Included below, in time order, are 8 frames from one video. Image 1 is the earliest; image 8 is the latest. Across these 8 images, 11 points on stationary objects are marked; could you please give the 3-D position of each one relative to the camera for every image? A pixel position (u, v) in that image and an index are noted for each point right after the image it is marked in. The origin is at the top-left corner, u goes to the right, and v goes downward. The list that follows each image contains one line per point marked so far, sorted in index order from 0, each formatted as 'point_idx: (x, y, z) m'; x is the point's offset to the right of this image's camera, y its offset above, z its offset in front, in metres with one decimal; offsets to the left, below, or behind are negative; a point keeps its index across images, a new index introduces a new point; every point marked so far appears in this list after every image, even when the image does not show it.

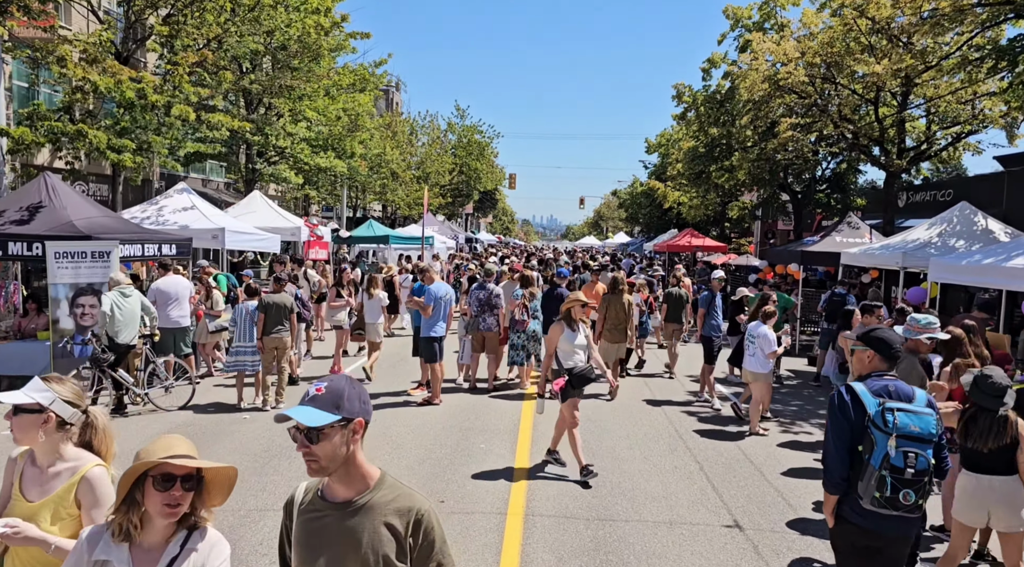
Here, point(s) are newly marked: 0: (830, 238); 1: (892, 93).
0: (+6.9, +1.0, +17.2) m
1: (+9.4, +4.8, +19.8) m
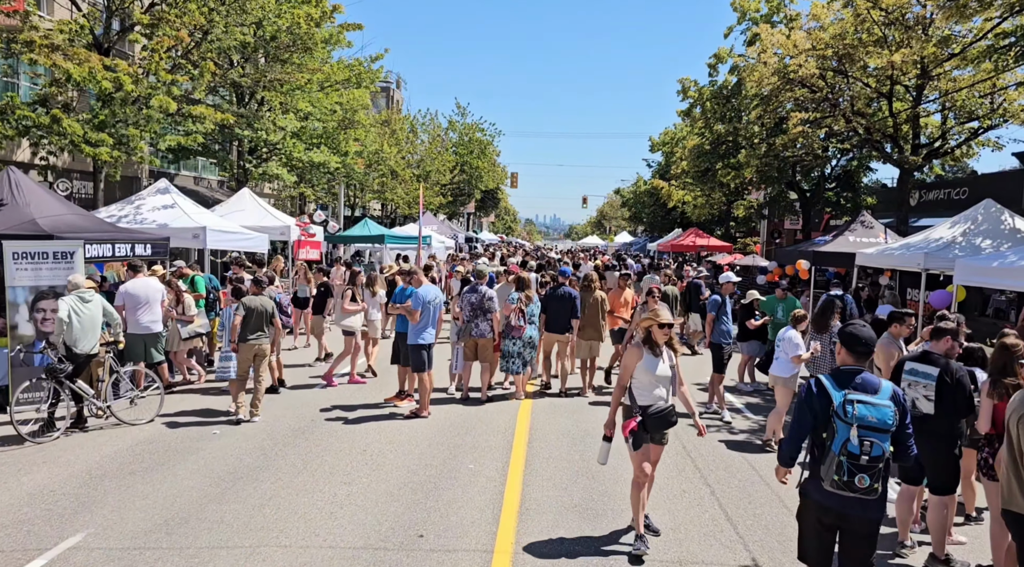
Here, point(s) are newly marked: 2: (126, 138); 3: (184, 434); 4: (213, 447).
0: (+6.8, +0.9, +16.4) m
1: (+9.4, +4.8, +19.0) m
2: (-6.9, +2.6, +14.2) m
3: (-3.4, -1.6, +8.2) m
4: (-2.9, -1.6, +7.7) m
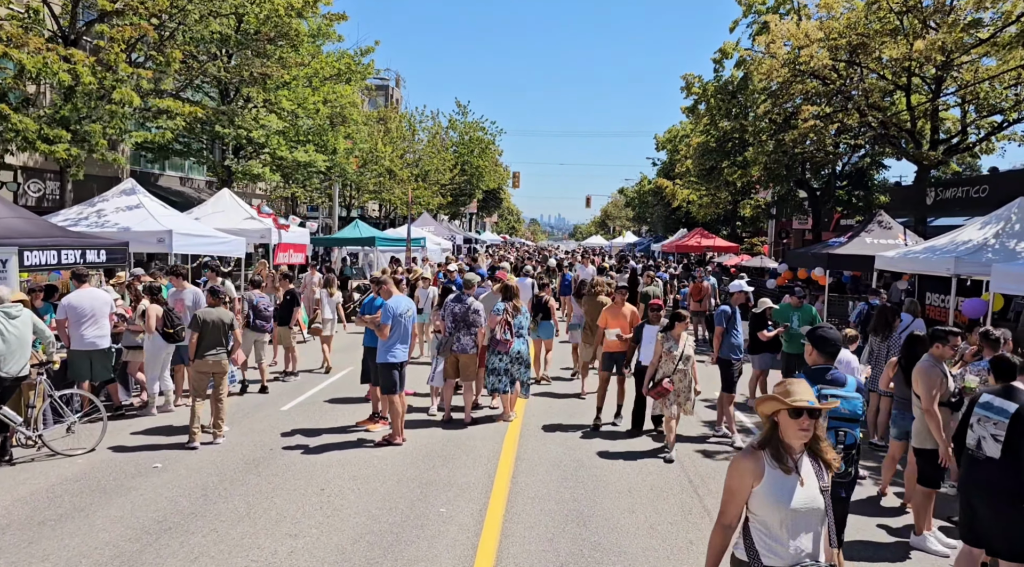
0: (+6.7, +0.8, +15.3) m
1: (+9.3, +4.7, +18.0) m
2: (-7.0, +2.5, +13.2) m
3: (-3.6, -1.7, +7.3) m
4: (-3.1, -1.7, +6.7) m
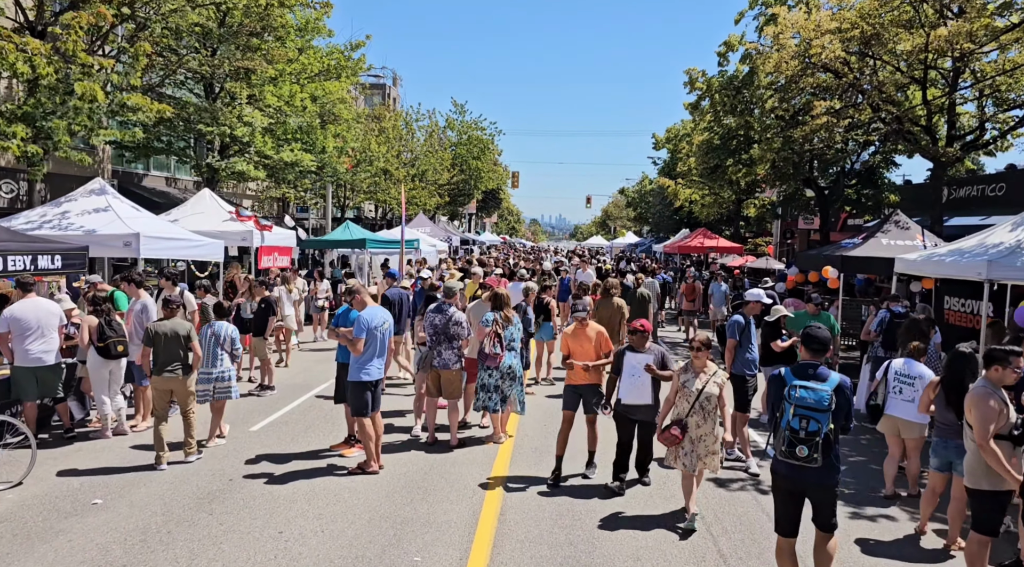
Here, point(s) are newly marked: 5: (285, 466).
0: (+6.6, +0.8, +14.5) m
1: (+9.2, +4.6, +17.1) m
2: (-7.1, +2.3, +12.3) m
3: (-3.7, -1.8, +6.4) m
4: (-3.2, -1.8, +5.9) m
5: (-2.1, -1.7, +7.4) m
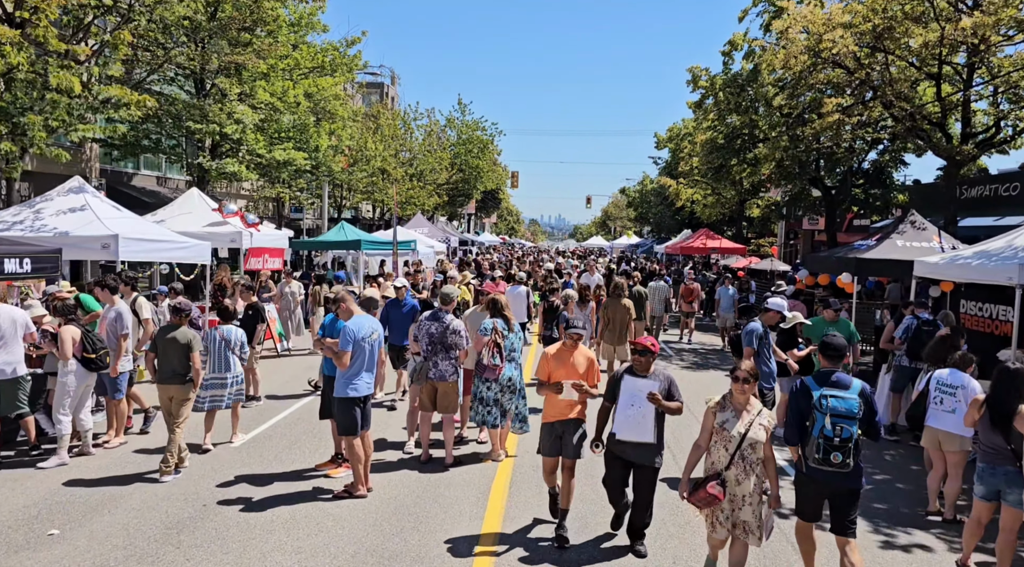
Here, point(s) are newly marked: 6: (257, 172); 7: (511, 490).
0: (+6.6, +0.7, +13.9) m
1: (+9.2, +4.5, +16.5) m
2: (-7.1, +2.3, +11.7) m
3: (-3.7, -1.8, +5.8) m
4: (-3.2, -1.9, +5.3) m
5: (-2.1, -1.8, +6.8) m
6: (-6.4, +2.8, +19.9) m
7: (0.0, -1.8, +7.0) m
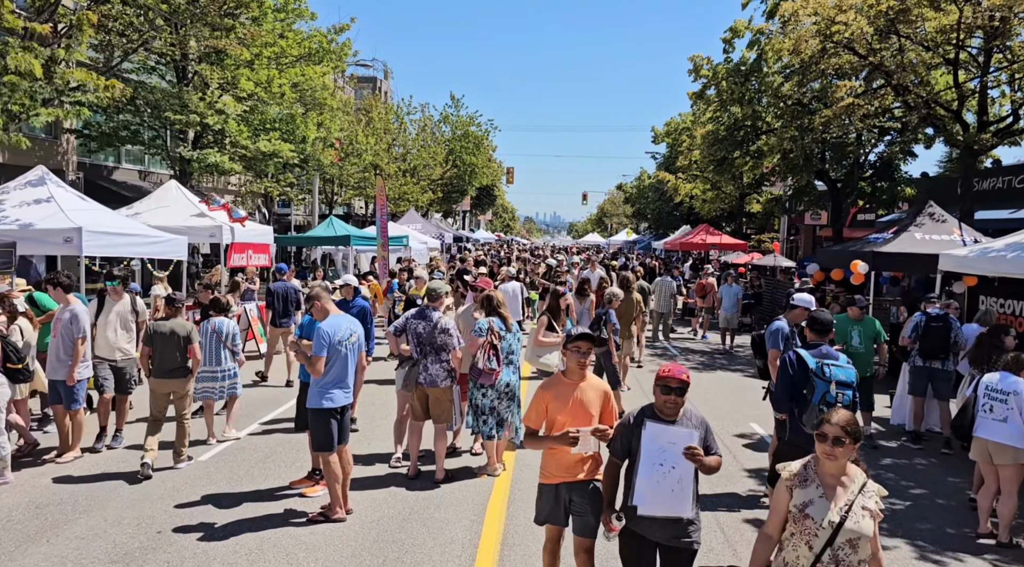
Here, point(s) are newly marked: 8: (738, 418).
0: (+6.5, +0.8, +13.1) m
1: (+9.1, +4.6, +15.8) m
2: (-7.2, +2.3, +10.9) m
3: (-3.7, -1.8, +5.0) m
4: (-3.2, -1.8, +4.5) m
5: (-2.1, -1.7, +6.0) m
6: (-6.5, +2.9, +19.1) m
7: (0.0, -1.8, +6.2) m
8: (+2.8, -1.6, +9.6) m
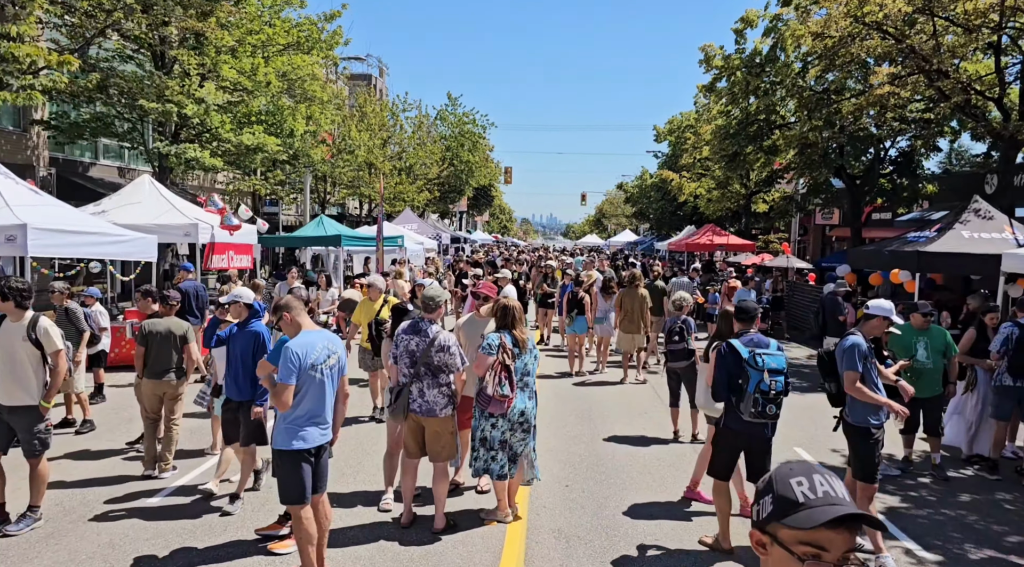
0: (+6.6, +0.8, +11.9) m
1: (+9.2, +4.6, +14.6) m
2: (-7.1, +2.3, +9.6) m
3: (-3.5, -1.8, +3.7) m
4: (-3.0, -1.9, +3.2) m
5: (-2.0, -1.8, +4.7) m
6: (-6.4, +2.8, +17.8) m
7: (+0.1, -1.8, +5.0) m
8: (+2.9, -1.7, +8.3) m
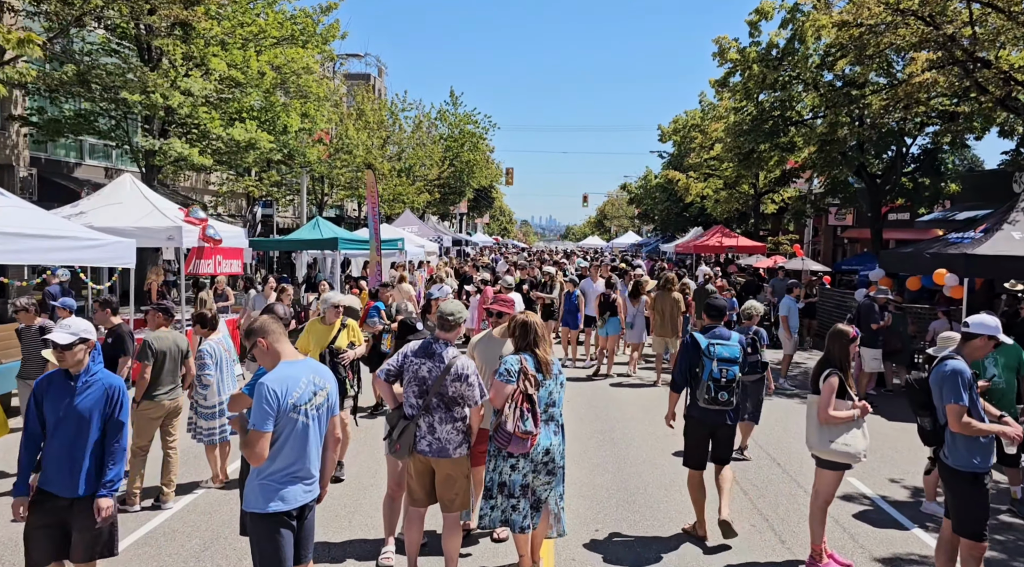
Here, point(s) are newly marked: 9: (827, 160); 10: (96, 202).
0: (+6.8, +0.7, +10.9) m
1: (+9.3, +4.5, +13.6) m
2: (-6.9, +2.2, +8.6) m
3: (-3.4, -1.9, +2.7) m
4: (-2.9, -2.0, +2.2) m
5: (-1.8, -1.9, +3.8) m
6: (-6.3, +2.7, +16.8) m
7: (+0.3, -1.9, +4.0) m
8: (+3.0, -1.7, +7.4) m
9: (+7.4, +2.9, +18.4) m
10: (-6.4, +1.2, +12.2) m
